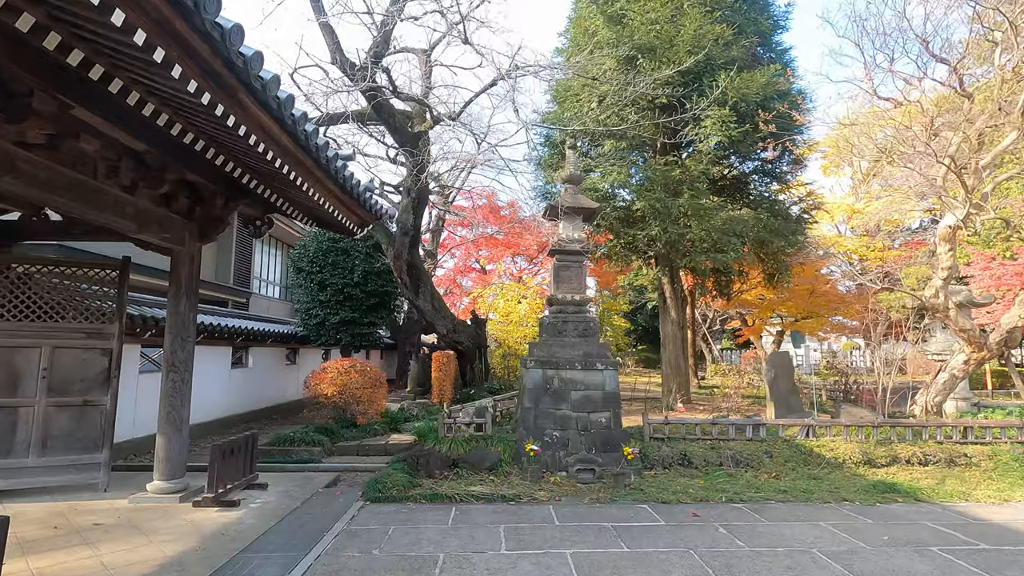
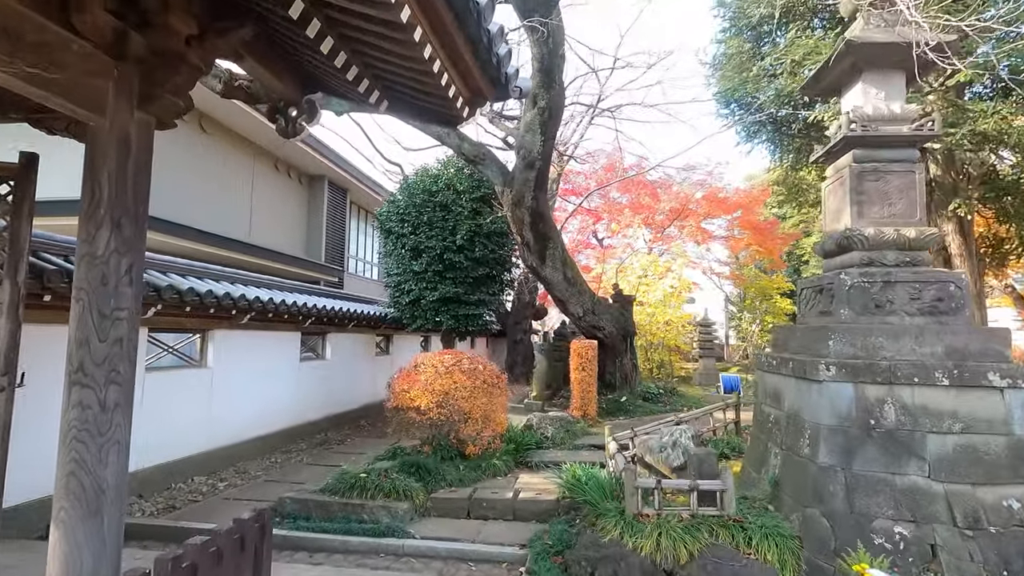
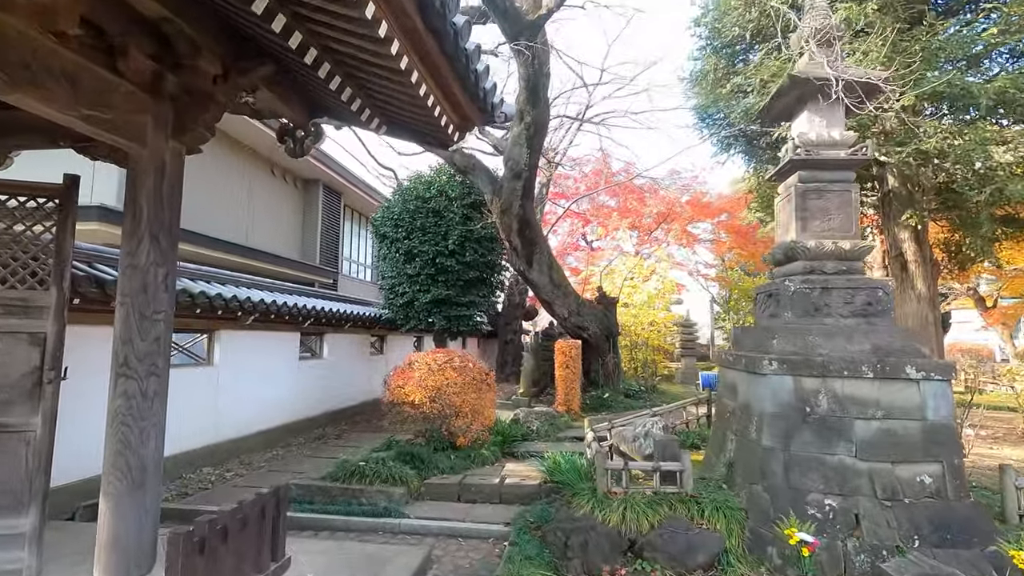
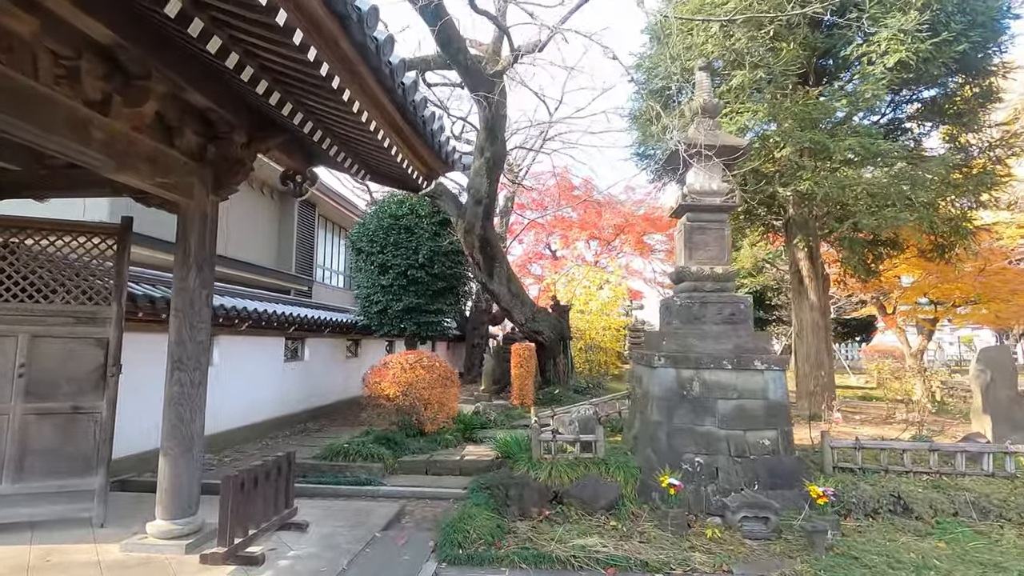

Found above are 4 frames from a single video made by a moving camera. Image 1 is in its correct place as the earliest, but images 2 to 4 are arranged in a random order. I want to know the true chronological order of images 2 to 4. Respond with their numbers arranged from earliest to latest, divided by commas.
4, 3, 2
